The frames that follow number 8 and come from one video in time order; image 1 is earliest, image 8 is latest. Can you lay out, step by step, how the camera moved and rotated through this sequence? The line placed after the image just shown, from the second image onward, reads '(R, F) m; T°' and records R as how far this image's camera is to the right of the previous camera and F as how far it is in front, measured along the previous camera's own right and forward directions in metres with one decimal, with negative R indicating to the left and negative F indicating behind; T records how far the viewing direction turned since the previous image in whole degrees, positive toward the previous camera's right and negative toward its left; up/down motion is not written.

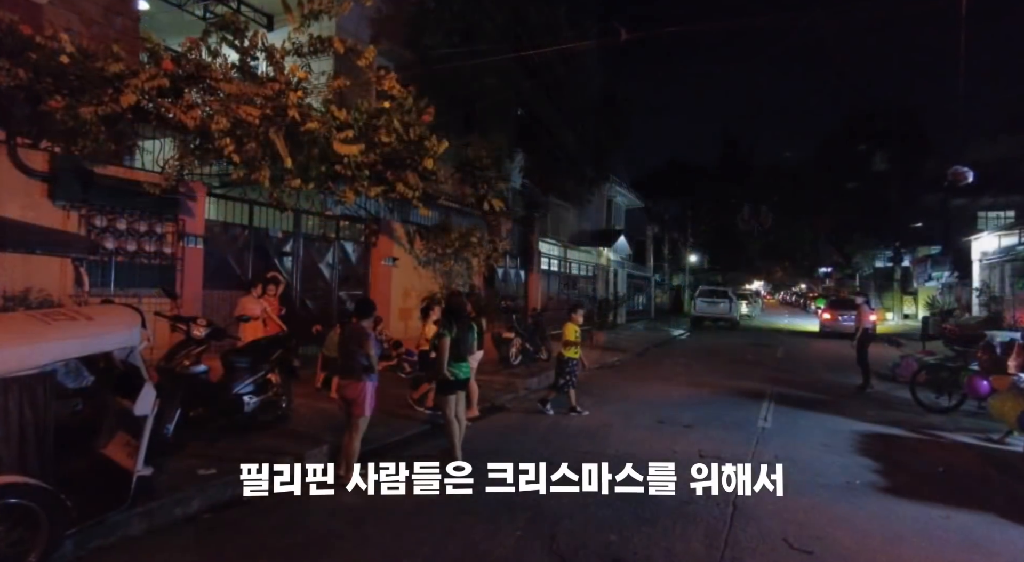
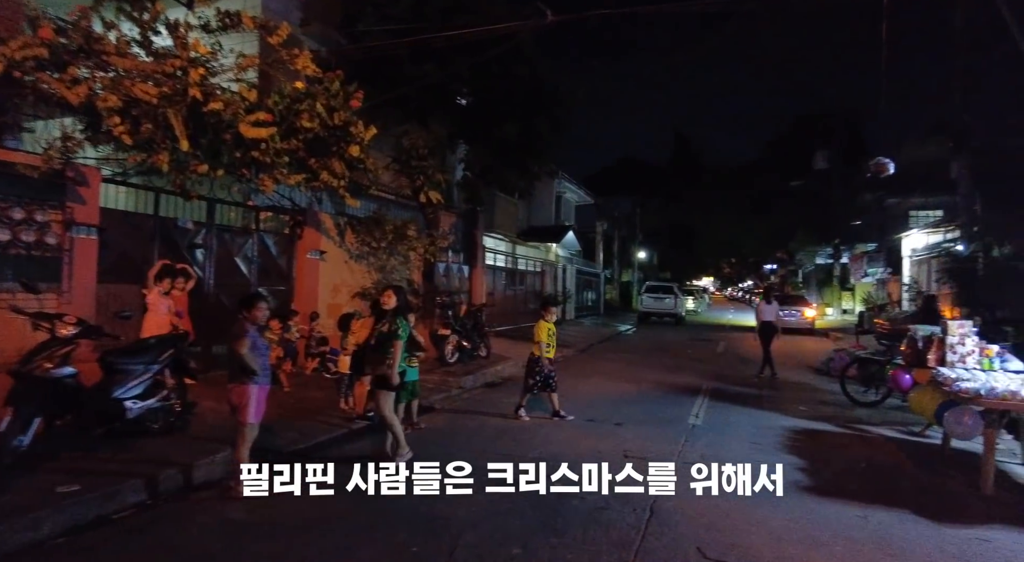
(+0.4, +0.4) m; +4°
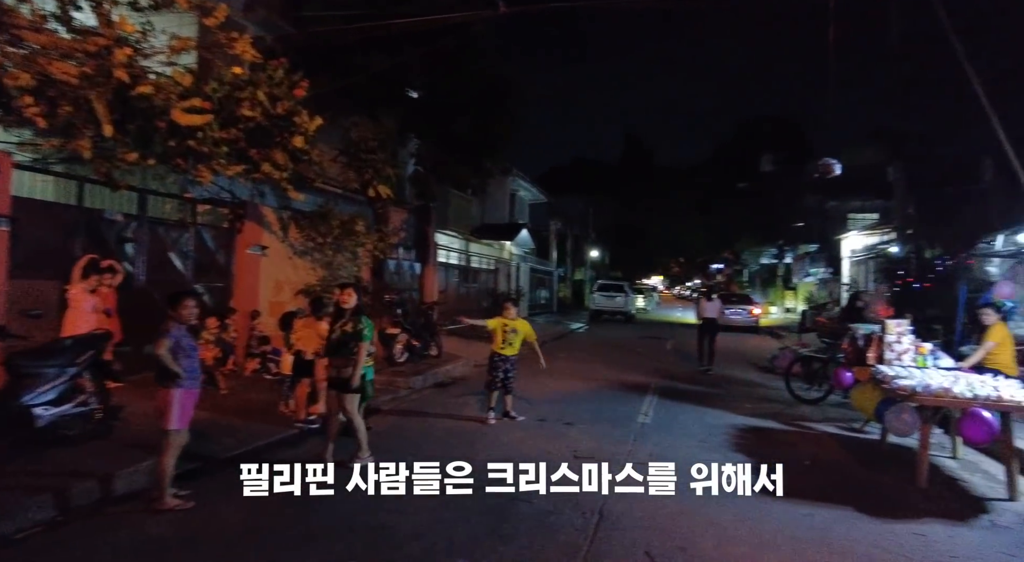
(+0.1, +0.2) m; +4°
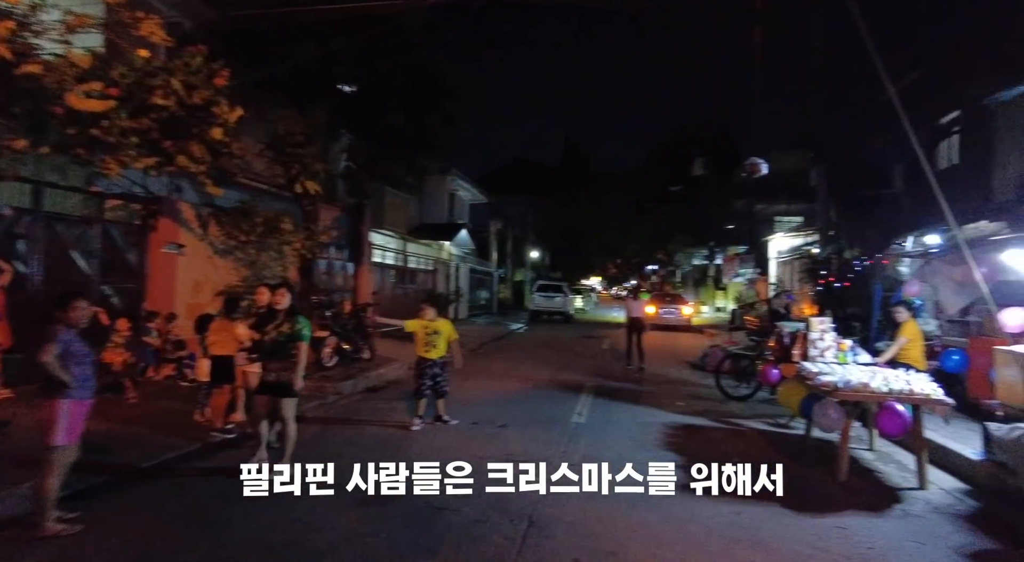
(+0.1, +0.2) m; +6°
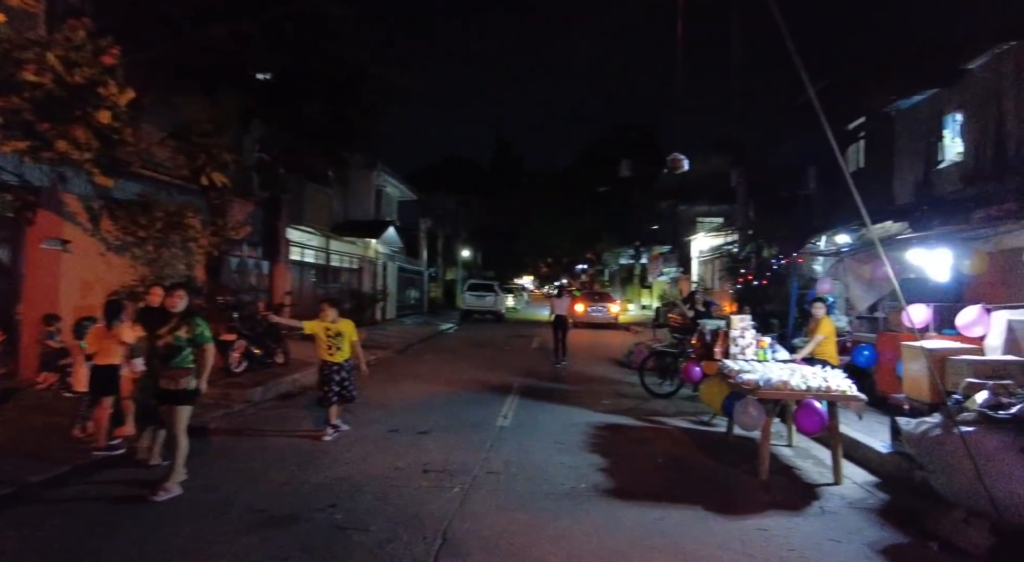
(+0.1, +0.3) m; +6°
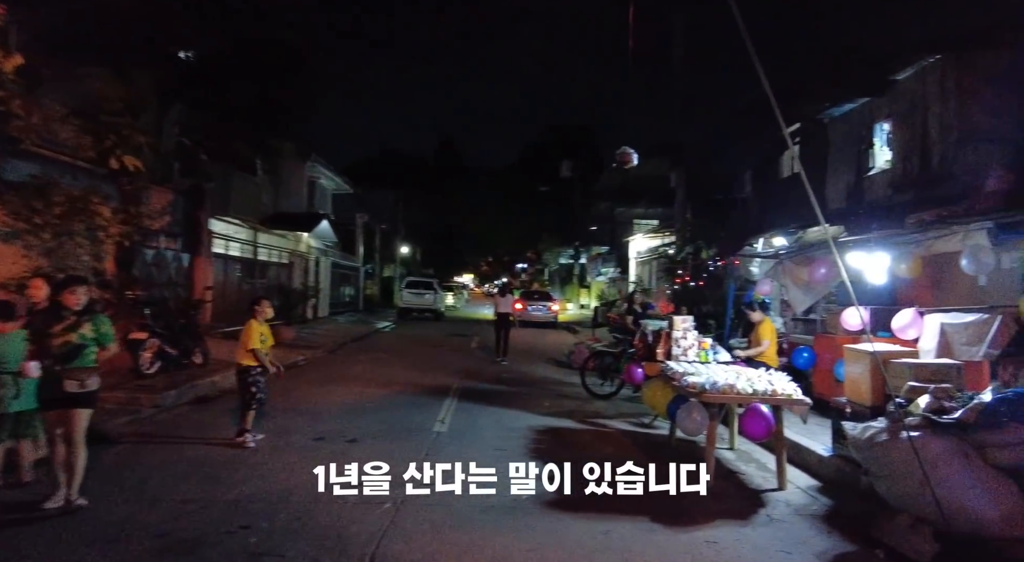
(0.0, +0.4) m; +6°
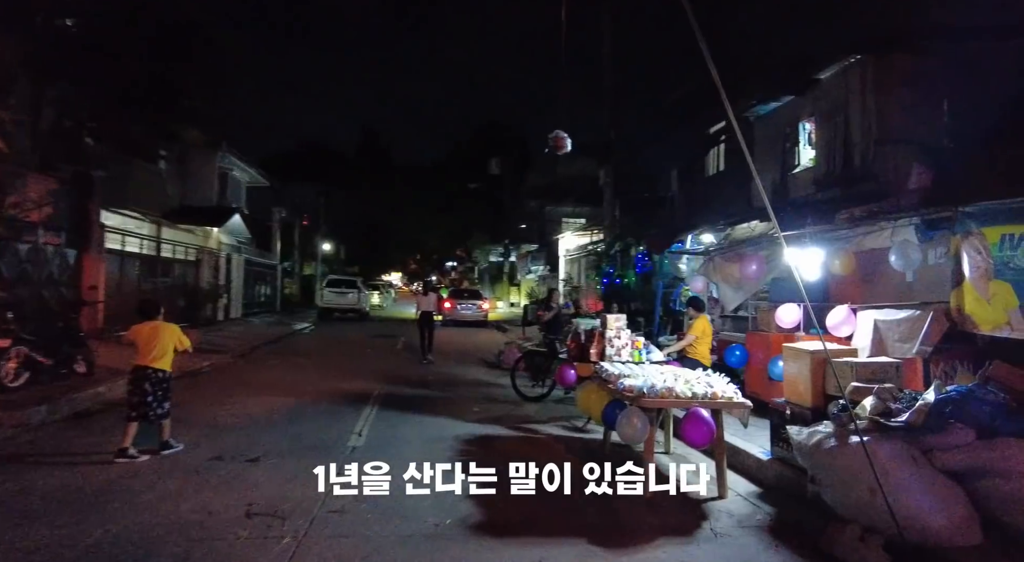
(+0.1, +0.6) m; +7°
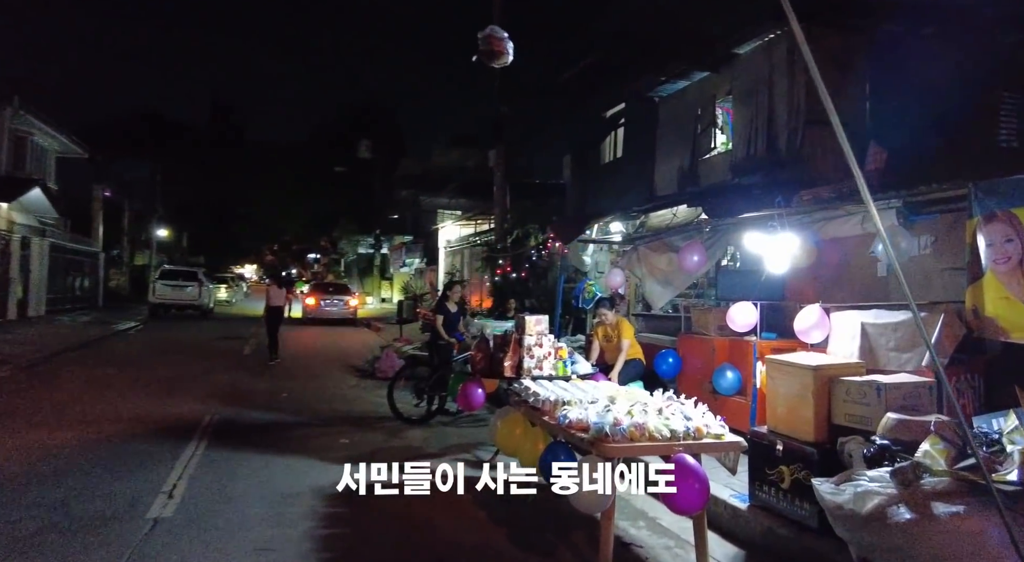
(-0.2, +2.0) m; +12°
